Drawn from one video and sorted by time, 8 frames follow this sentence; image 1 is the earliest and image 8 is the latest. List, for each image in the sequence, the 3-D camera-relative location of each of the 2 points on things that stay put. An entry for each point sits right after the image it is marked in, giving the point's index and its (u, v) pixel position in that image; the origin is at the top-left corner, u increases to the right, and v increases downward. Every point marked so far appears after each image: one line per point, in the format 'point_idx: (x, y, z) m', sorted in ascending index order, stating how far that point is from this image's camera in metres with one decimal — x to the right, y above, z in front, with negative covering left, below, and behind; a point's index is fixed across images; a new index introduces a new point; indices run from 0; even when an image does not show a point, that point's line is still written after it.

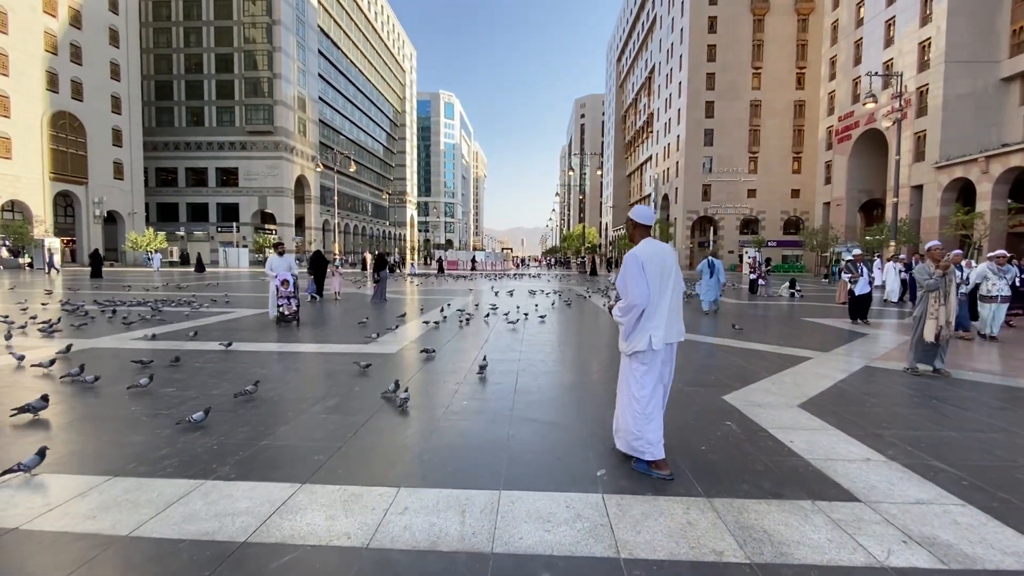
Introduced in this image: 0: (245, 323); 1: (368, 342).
0: (-5.8, -0.8, +10.7) m
1: (-2.6, -1.0, +9.0) m
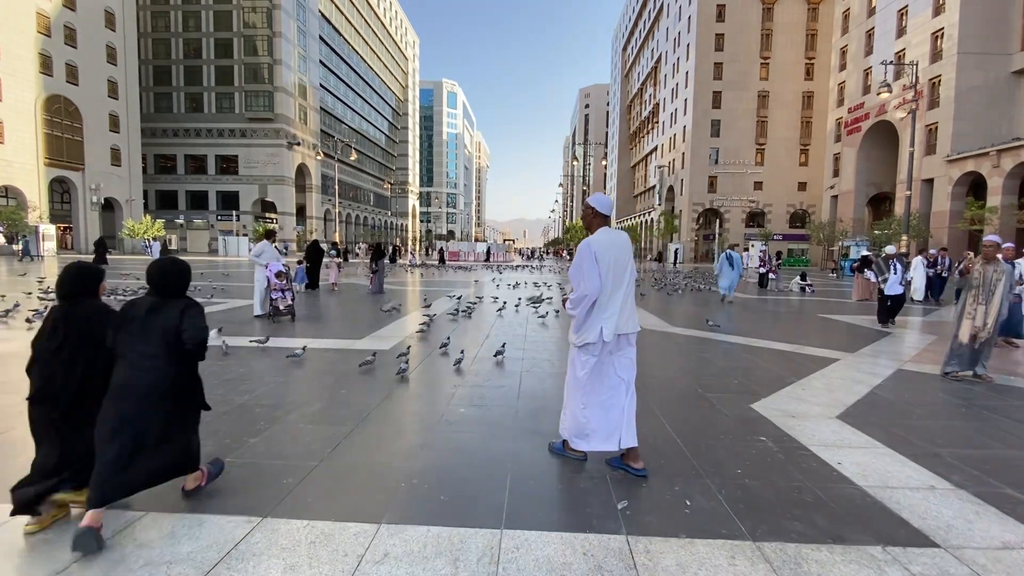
0: (-5.8, -0.6, +10.2) m
1: (-2.6, -0.8, +8.5) m
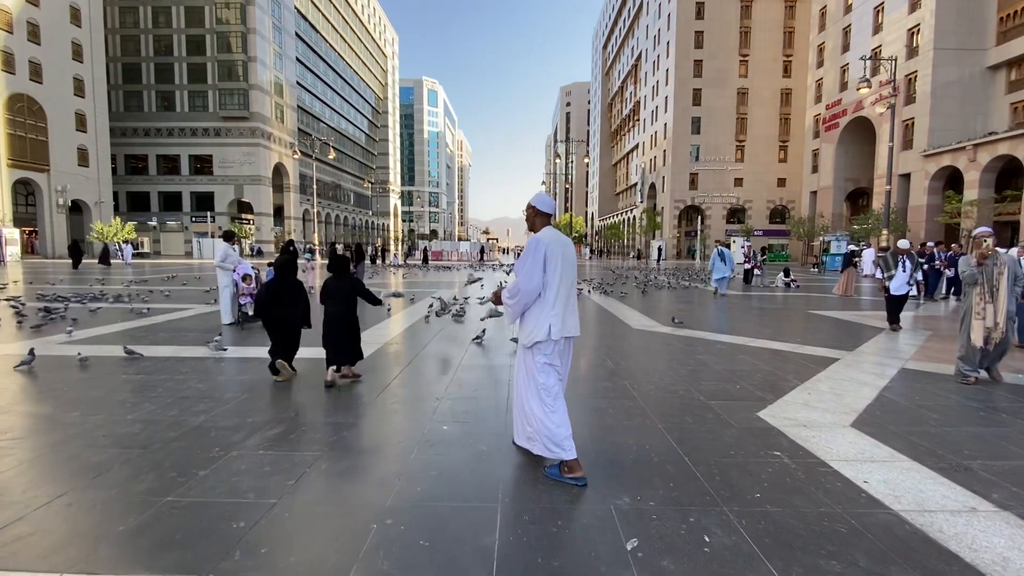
0: (-6.1, -0.7, +9.6) m
1: (-2.8, -0.9, +8.0) m
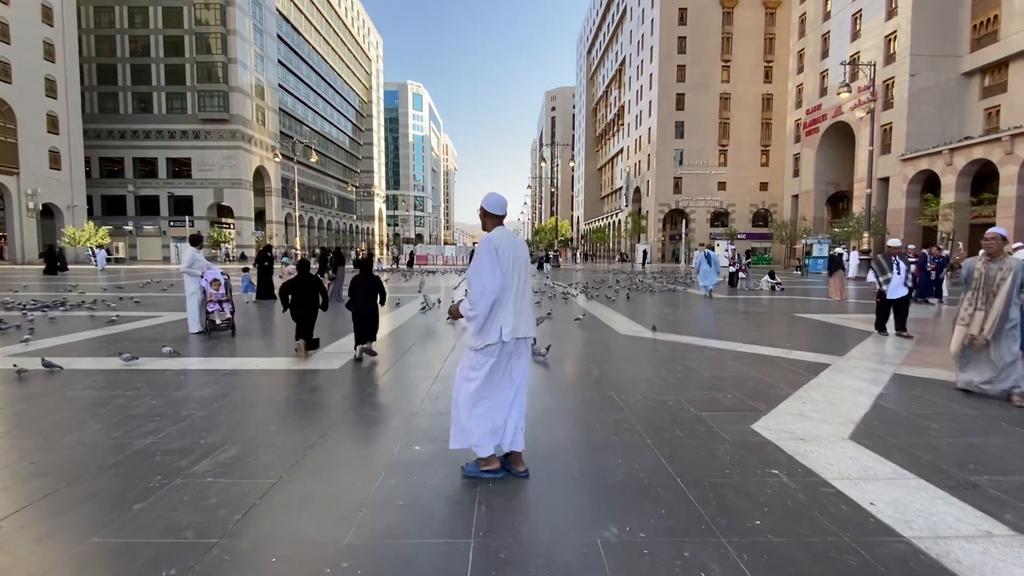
0: (-6.4, -0.8, +9.1) m
1: (-3.1, -1.0, +7.6) m
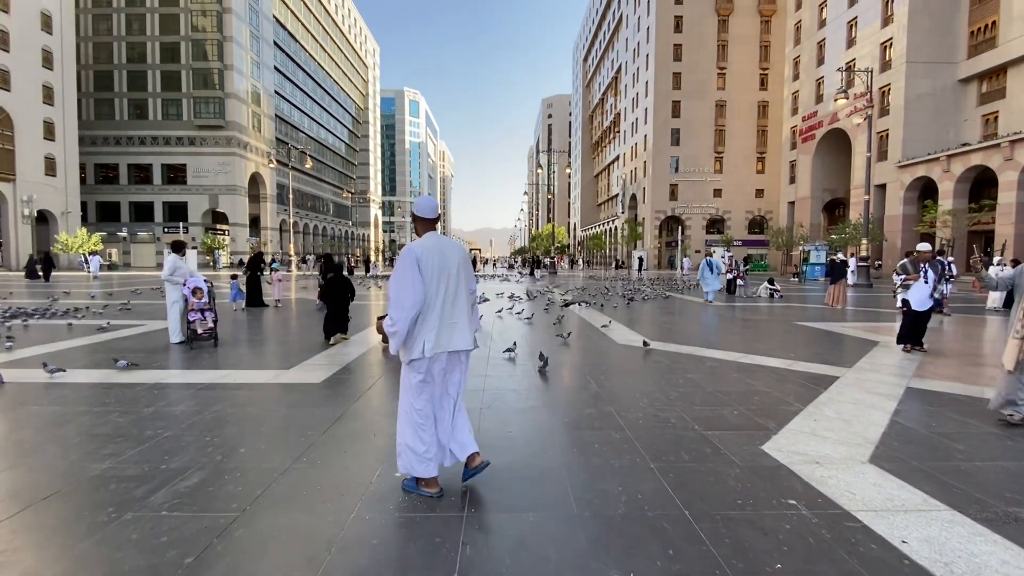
0: (-6.5, -1.0, +8.7) m
1: (-3.2, -1.1, +7.3) m
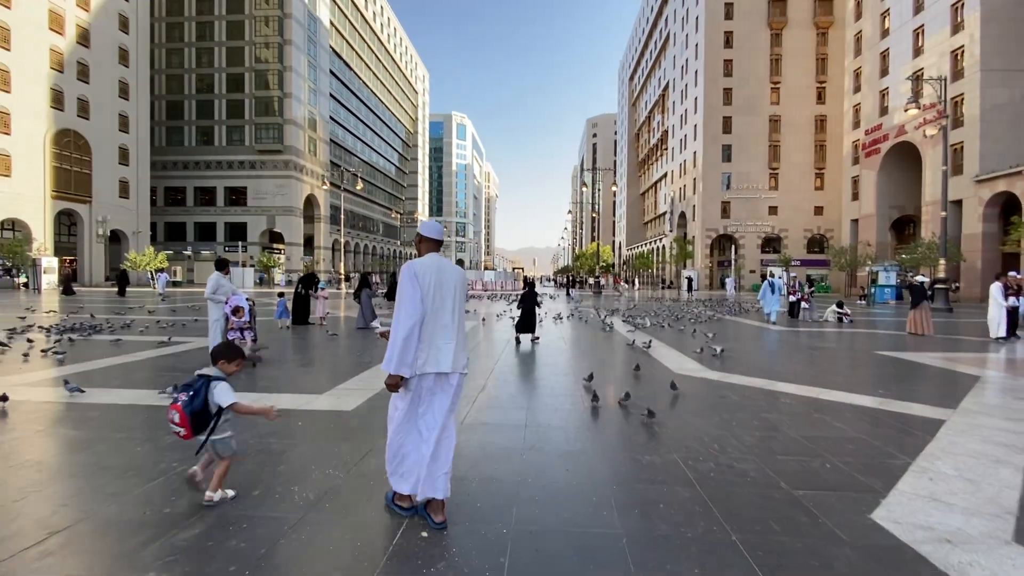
0: (-5.7, -1.3, +8.7) m
1: (-2.5, -1.4, +6.9) m
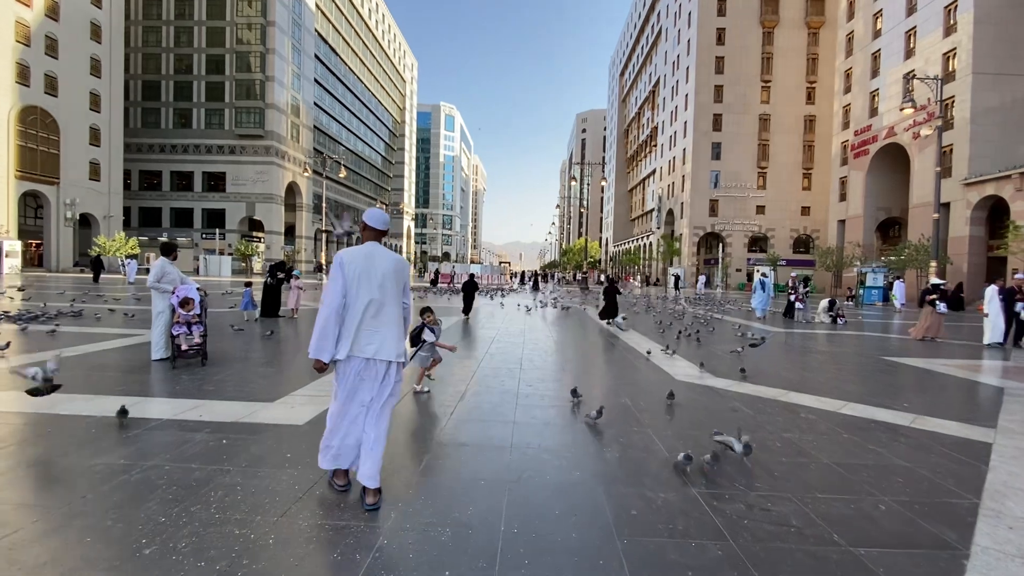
0: (-6.0, -1.1, +7.7) m
1: (-2.7, -1.3, +6.1) m
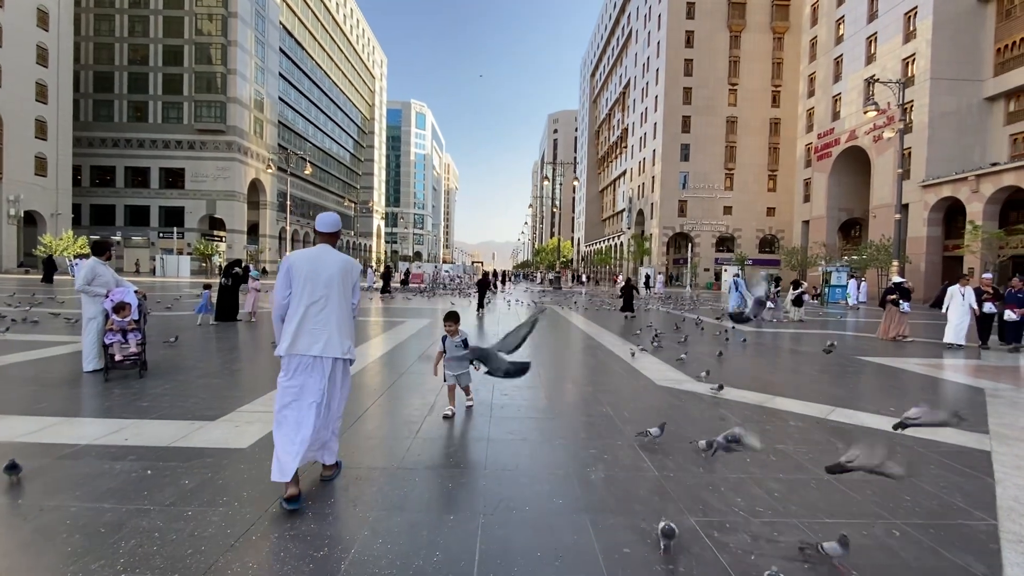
0: (-6.3, -1.1, +7.0) m
1: (-3.0, -1.3, +5.5) m
